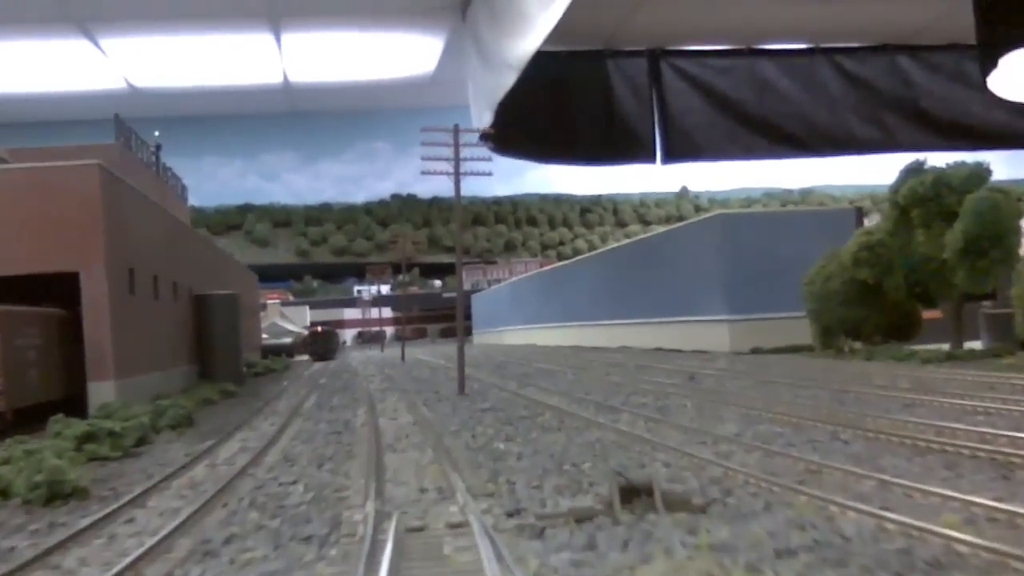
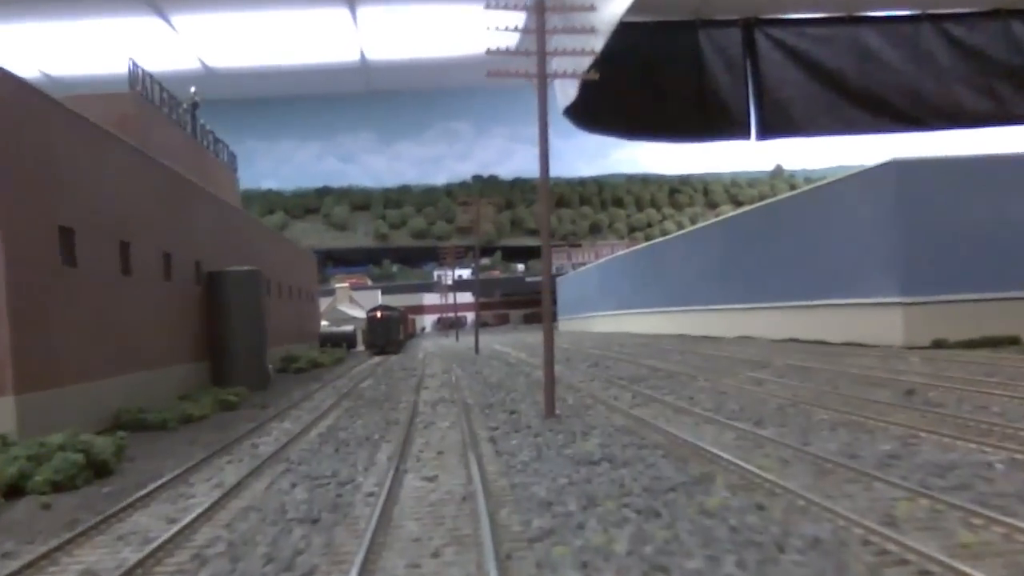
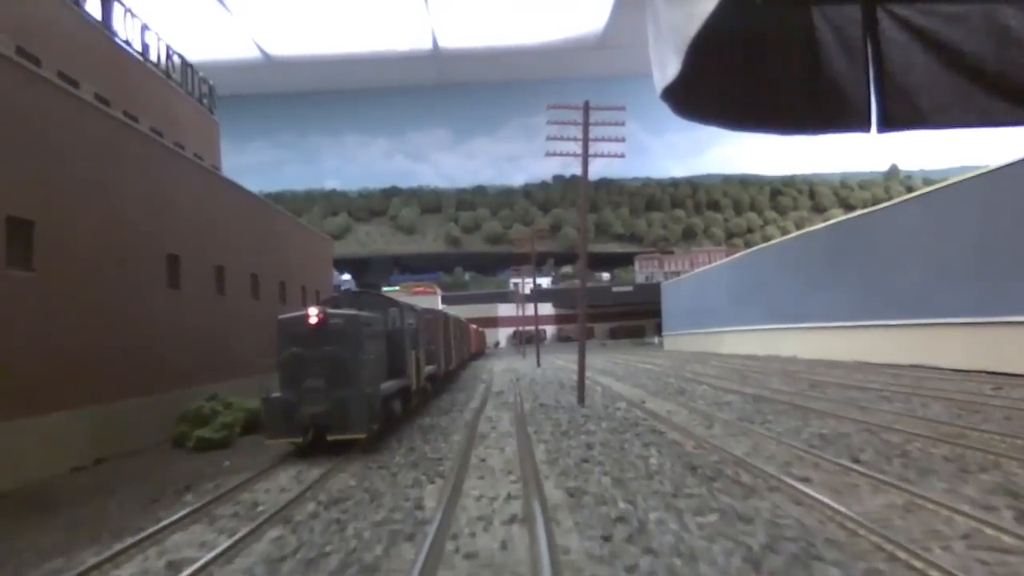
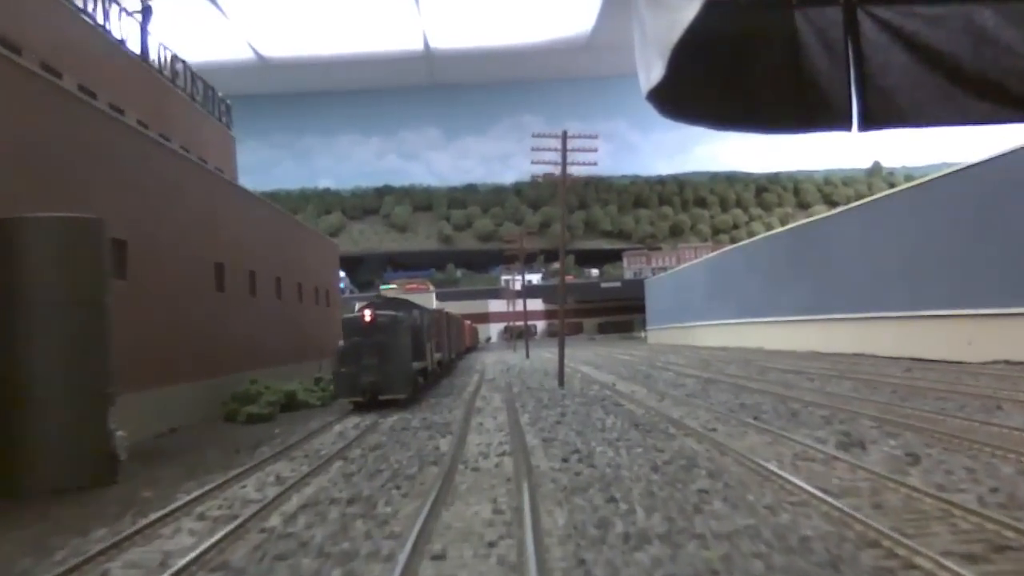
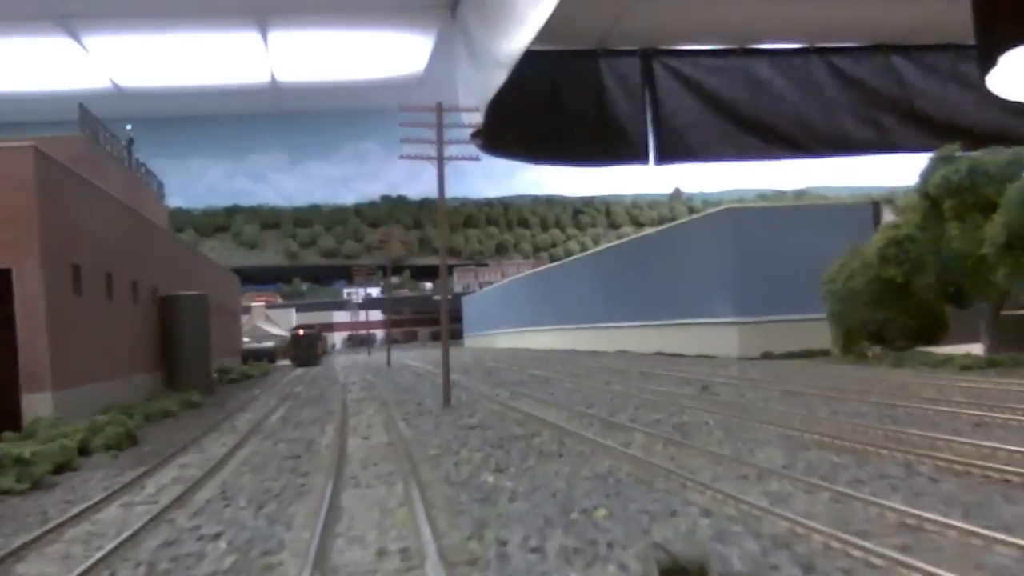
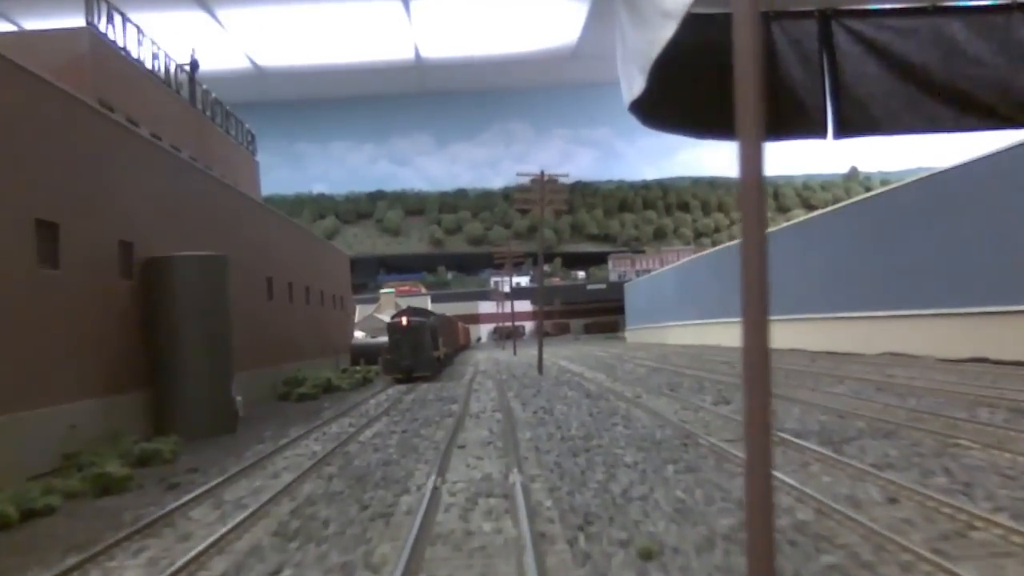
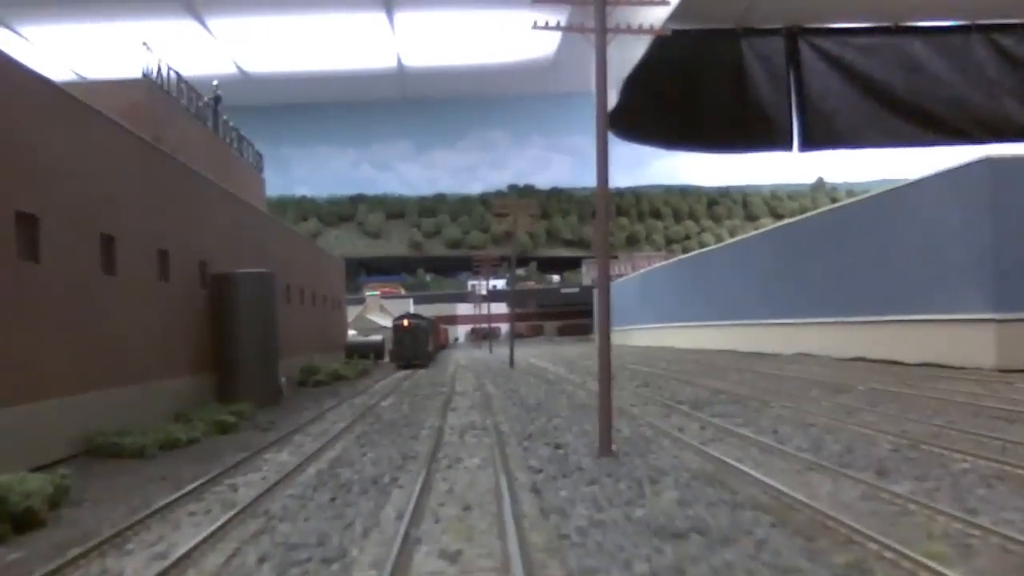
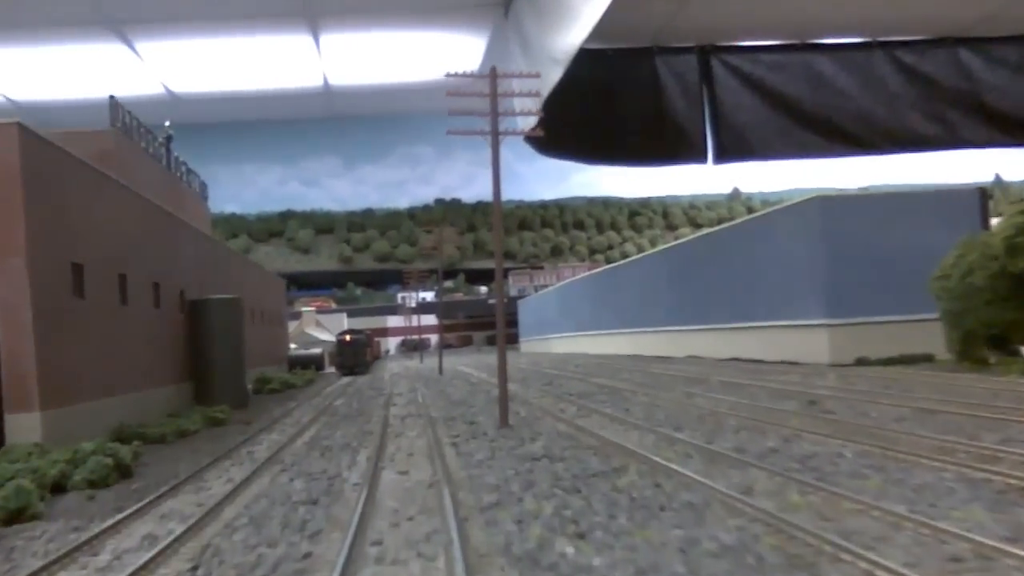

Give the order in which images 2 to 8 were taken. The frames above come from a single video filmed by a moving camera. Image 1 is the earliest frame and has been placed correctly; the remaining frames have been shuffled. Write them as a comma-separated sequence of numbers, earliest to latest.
5, 8, 2, 7, 6, 4, 3
